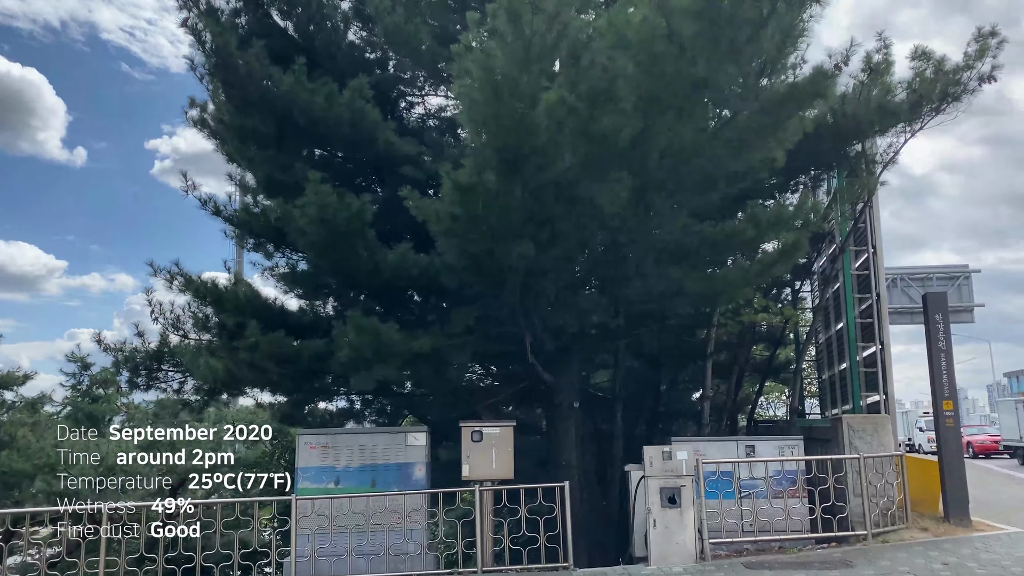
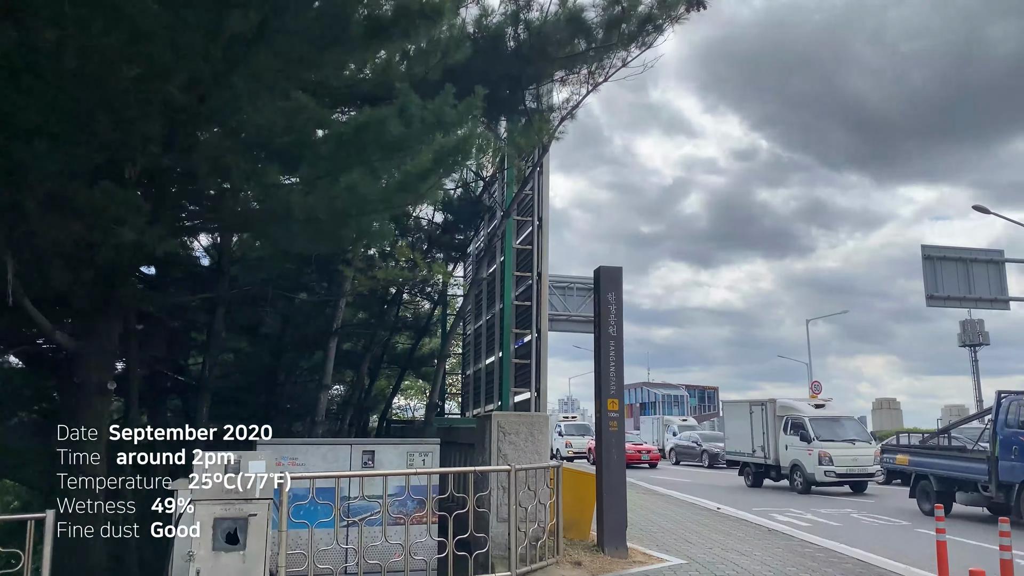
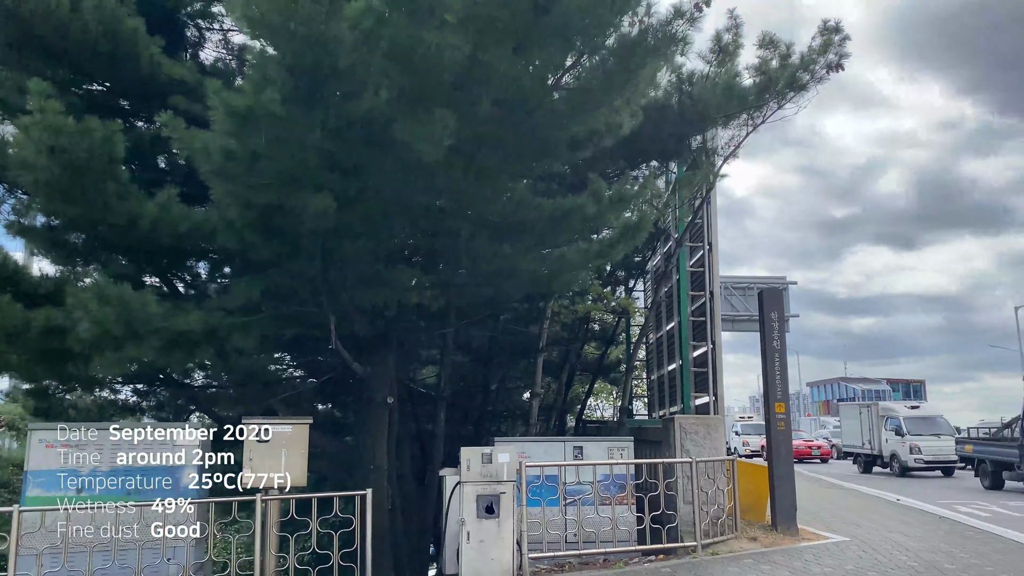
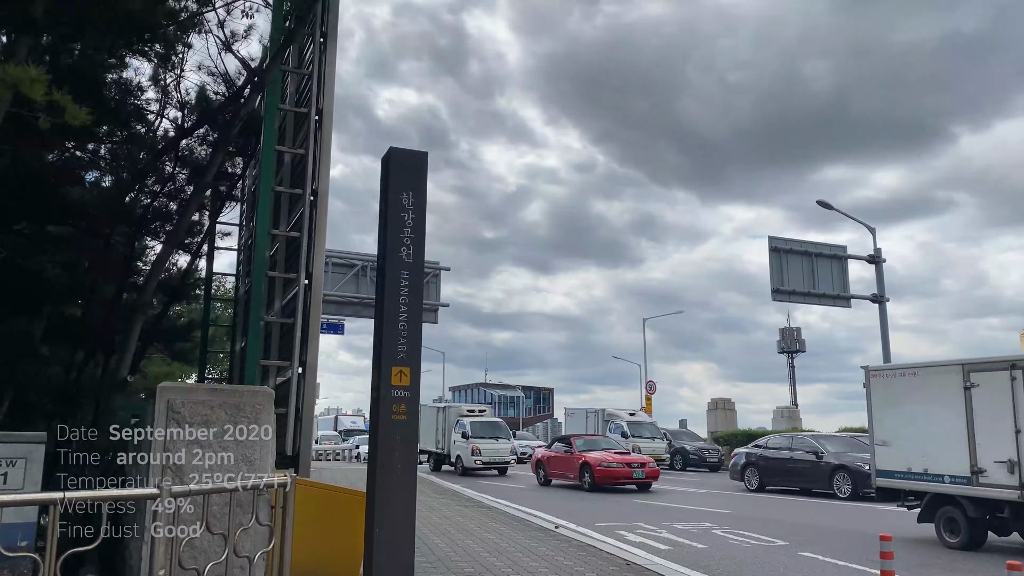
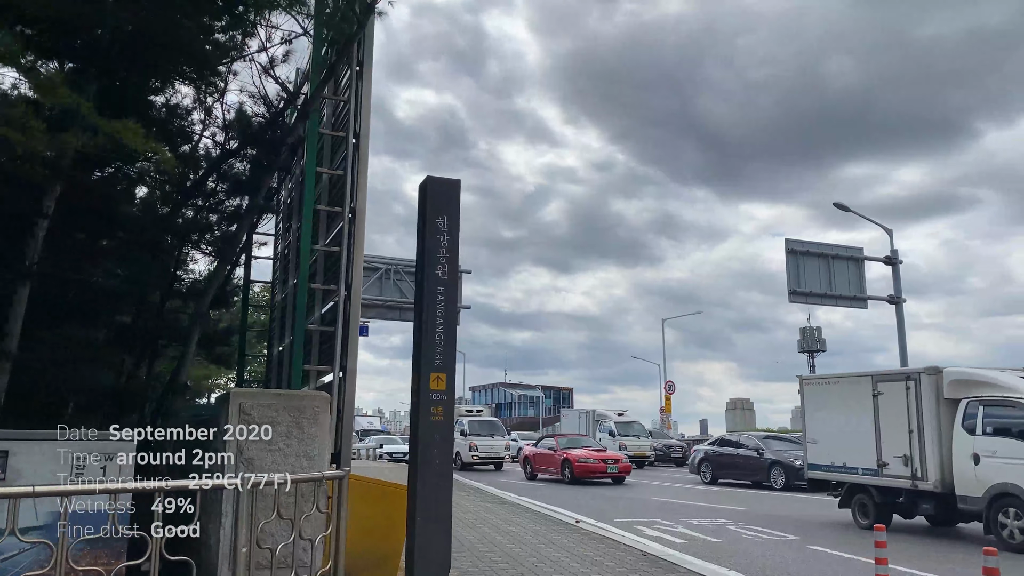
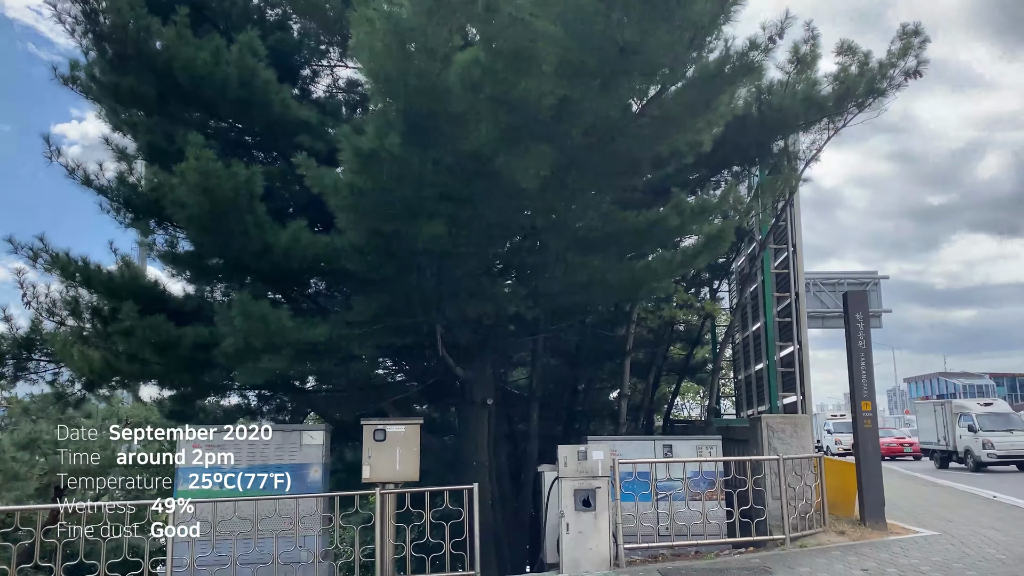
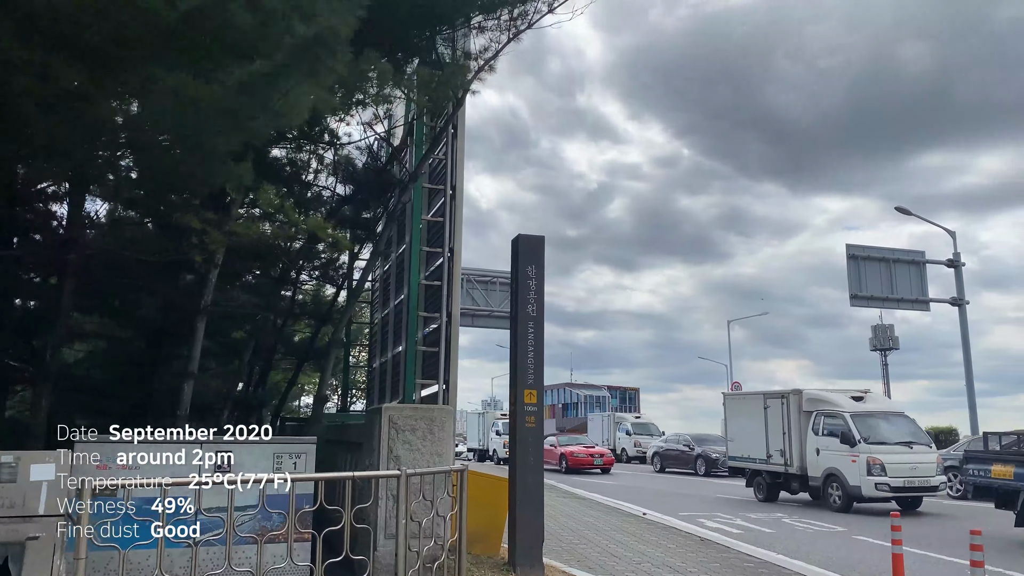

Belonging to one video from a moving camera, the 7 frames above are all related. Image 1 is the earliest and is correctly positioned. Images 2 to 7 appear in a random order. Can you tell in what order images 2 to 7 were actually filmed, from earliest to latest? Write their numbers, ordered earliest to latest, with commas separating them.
6, 3, 2, 7, 5, 4
